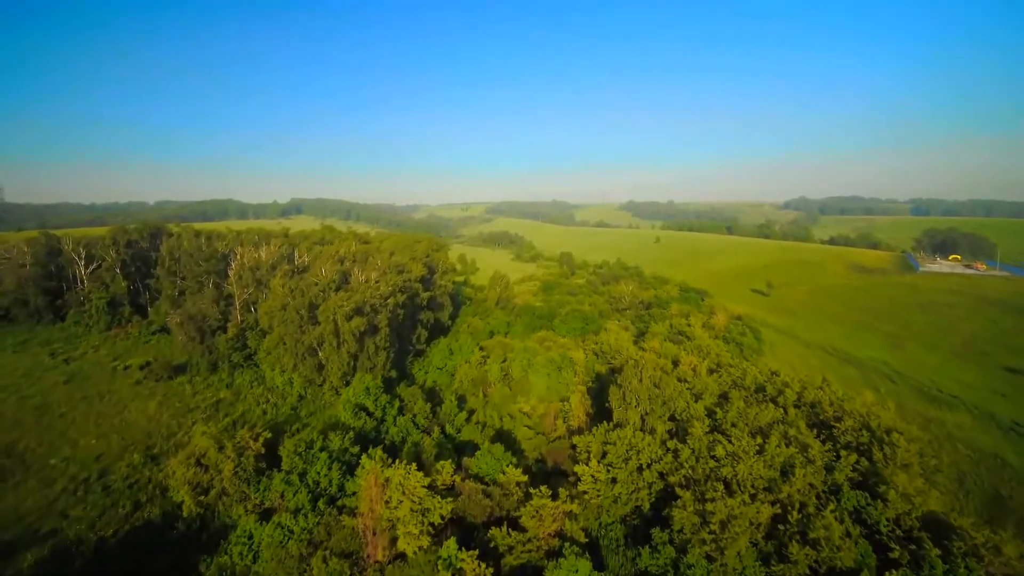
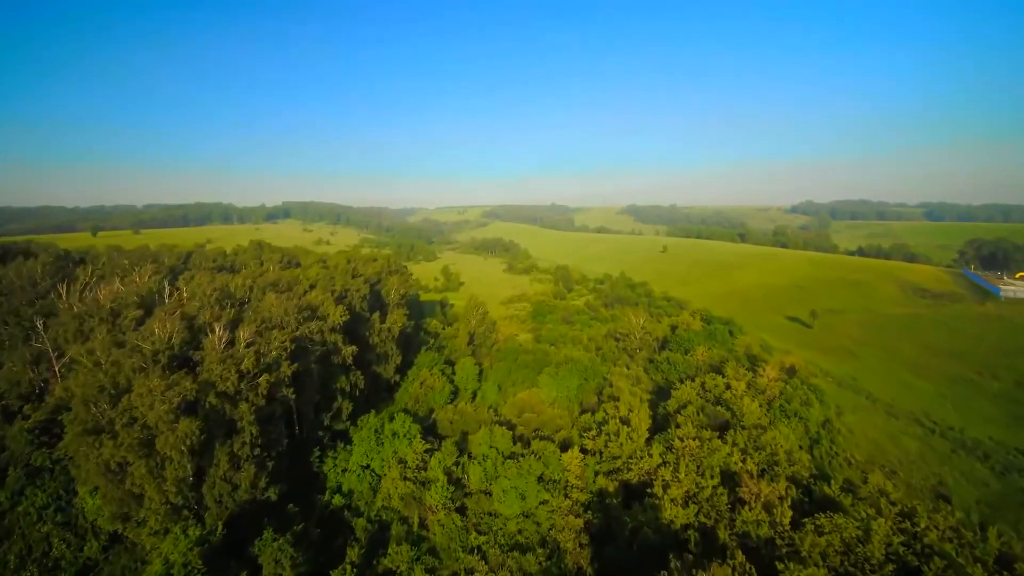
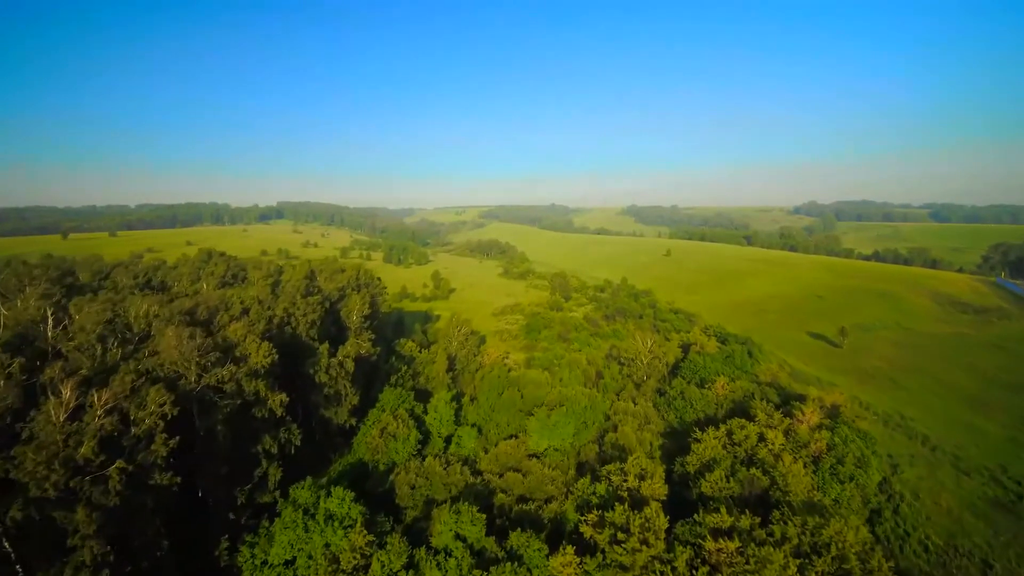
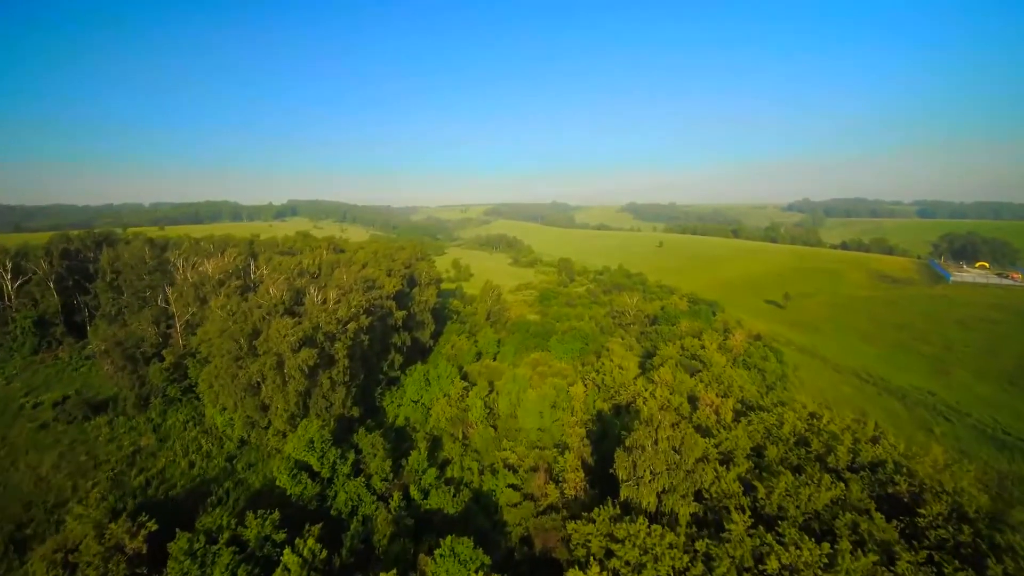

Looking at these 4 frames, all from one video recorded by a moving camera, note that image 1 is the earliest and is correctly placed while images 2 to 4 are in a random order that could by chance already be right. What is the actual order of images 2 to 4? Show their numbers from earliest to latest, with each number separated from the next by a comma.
4, 2, 3
